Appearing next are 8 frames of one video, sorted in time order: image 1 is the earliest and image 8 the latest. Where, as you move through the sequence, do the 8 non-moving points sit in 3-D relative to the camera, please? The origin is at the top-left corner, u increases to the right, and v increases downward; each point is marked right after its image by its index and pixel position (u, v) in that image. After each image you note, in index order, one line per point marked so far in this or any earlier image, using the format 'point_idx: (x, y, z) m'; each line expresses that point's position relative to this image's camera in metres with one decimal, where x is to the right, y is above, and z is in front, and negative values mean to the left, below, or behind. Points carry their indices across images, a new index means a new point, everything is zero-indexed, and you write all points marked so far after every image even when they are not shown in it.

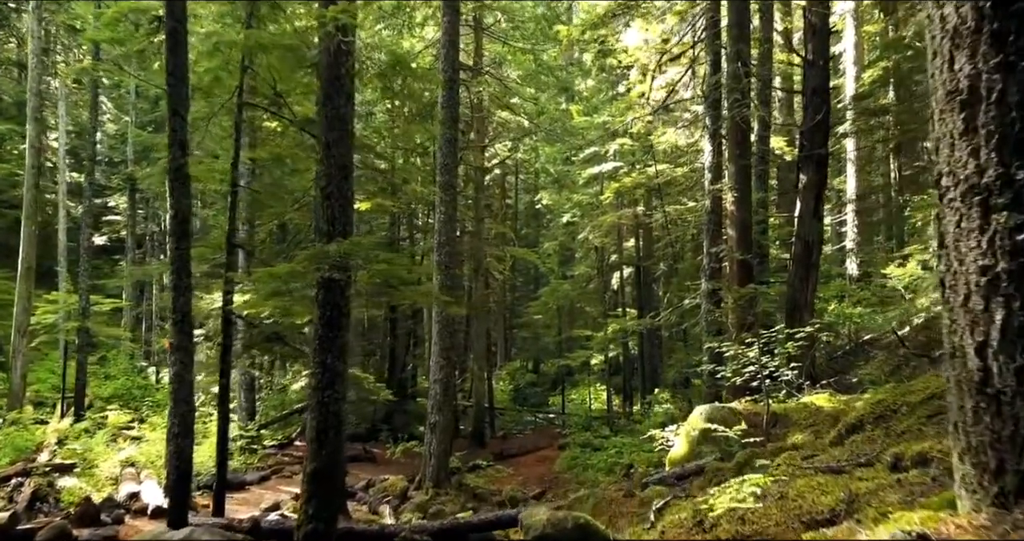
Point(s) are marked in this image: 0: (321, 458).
0: (-1.7, -1.7, +6.6) m
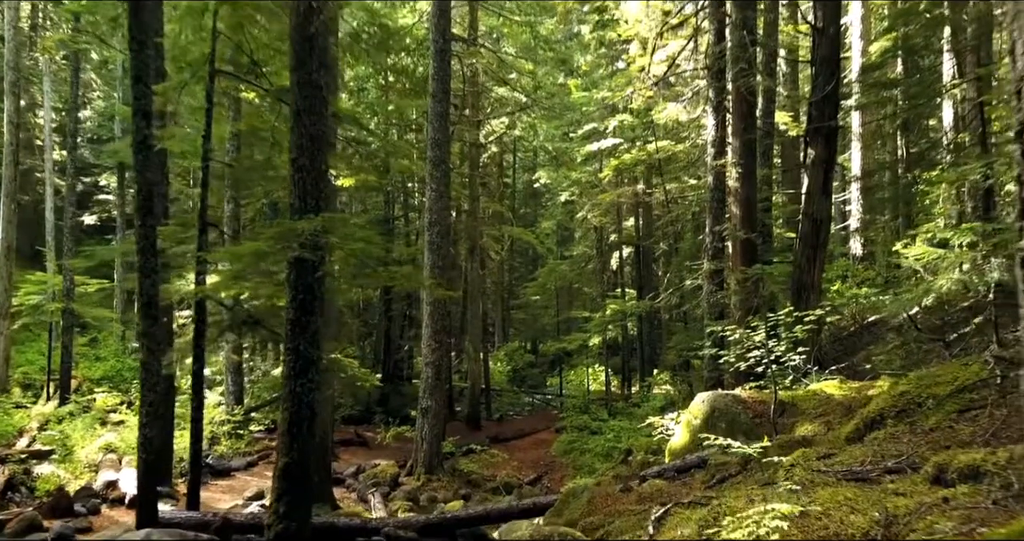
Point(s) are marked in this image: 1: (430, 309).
0: (-1.8, -1.5, +6.1) m
1: (-1.6, -0.8, +13.7) m
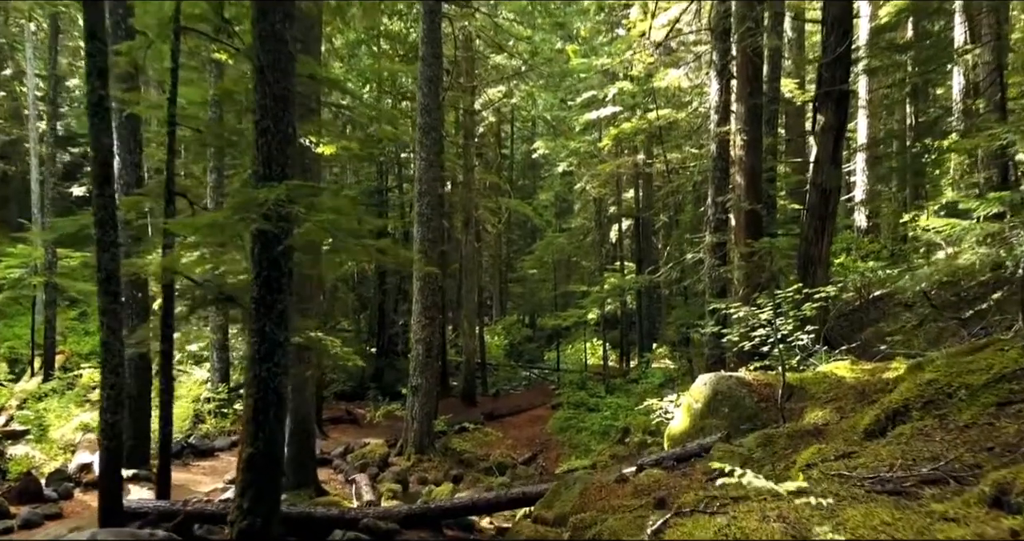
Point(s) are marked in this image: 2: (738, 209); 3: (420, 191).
0: (-1.9, -1.3, +5.6) m
1: (-1.7, -0.3, +13.2) m
2: (+3.4, +0.9, +11.1) m
3: (-1.7, +1.4, +13.3) m
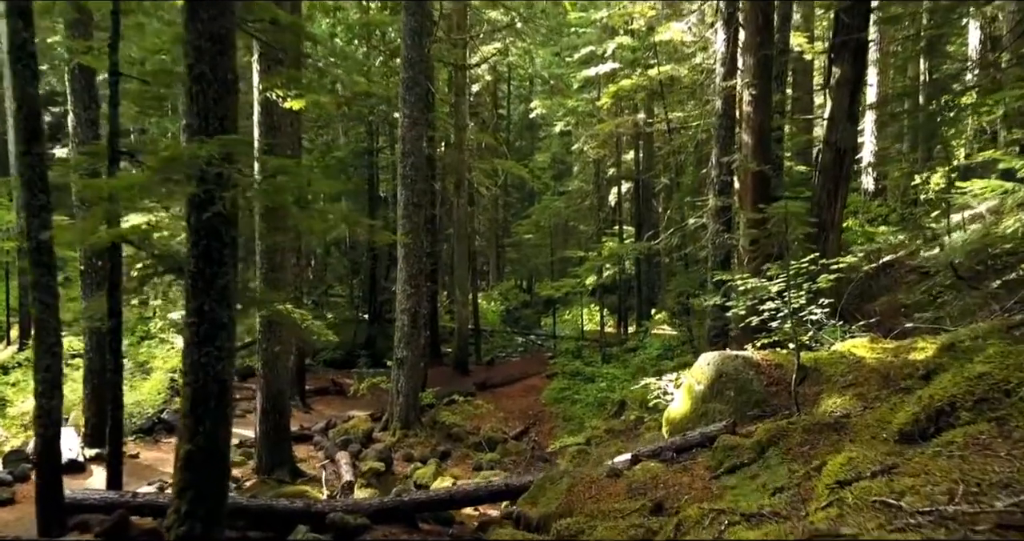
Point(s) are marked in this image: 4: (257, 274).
0: (-2.1, -1.1, +4.9) m
1: (-1.8, +0.3, +12.4) m
2: (+3.3, +1.4, +10.3) m
3: (-1.9, +2.0, +12.5) m
4: (-3.3, 0.0, +9.4) m
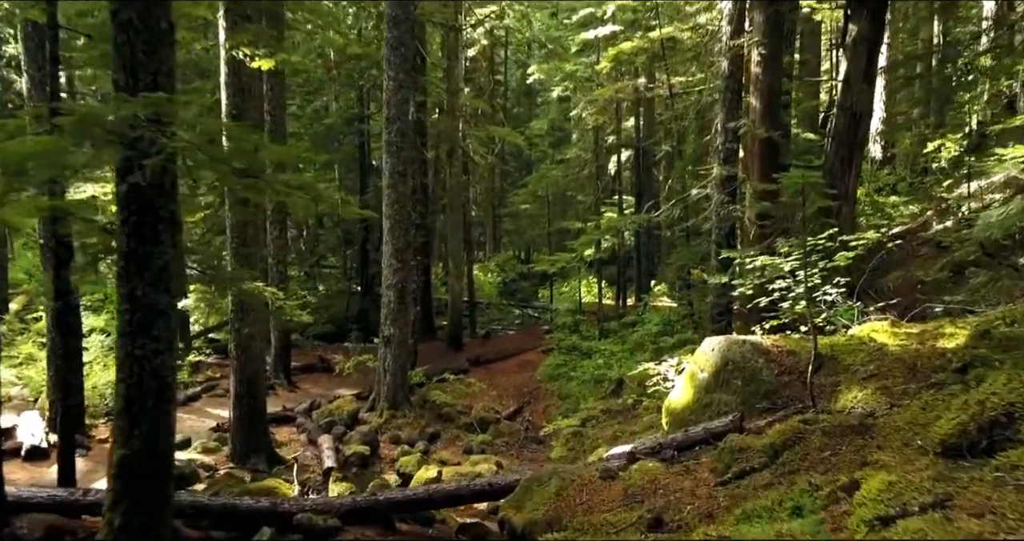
0: (-2.2, -1.0, +4.3) m
1: (-2.0, +0.7, +11.8) m
2: (+3.2, +1.8, +9.6) m
3: (-2.0, +2.5, +11.7) m
4: (-3.4, +0.3, +8.8) m
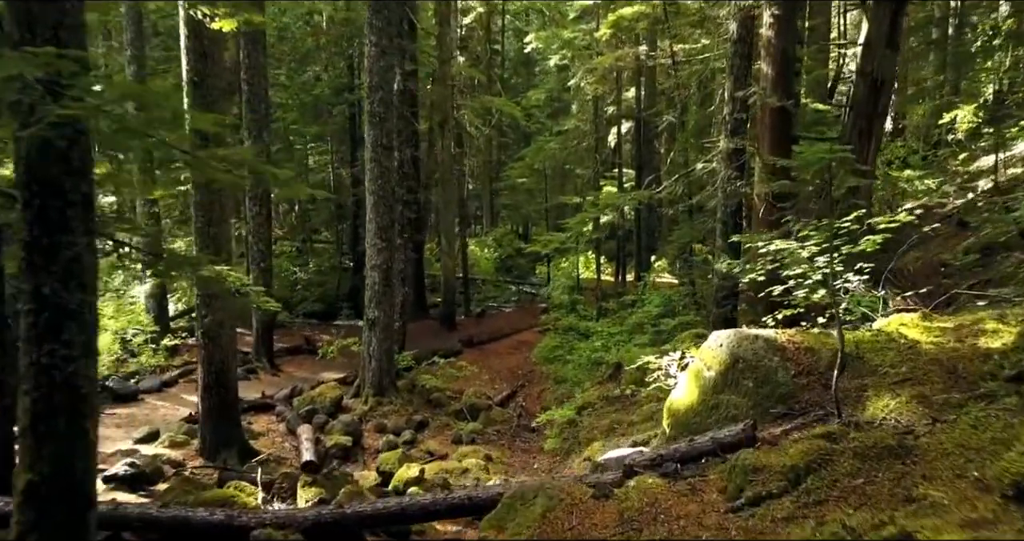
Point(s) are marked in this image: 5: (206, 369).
0: (-2.3, -1.0, +3.7) m
1: (-2.1, +1.1, +11.0) m
2: (+3.0, +2.0, +8.8) m
3: (-2.1, +2.8, +11.0) m
4: (-3.5, +0.5, +8.1) m
5: (-3.4, -1.1, +8.2) m
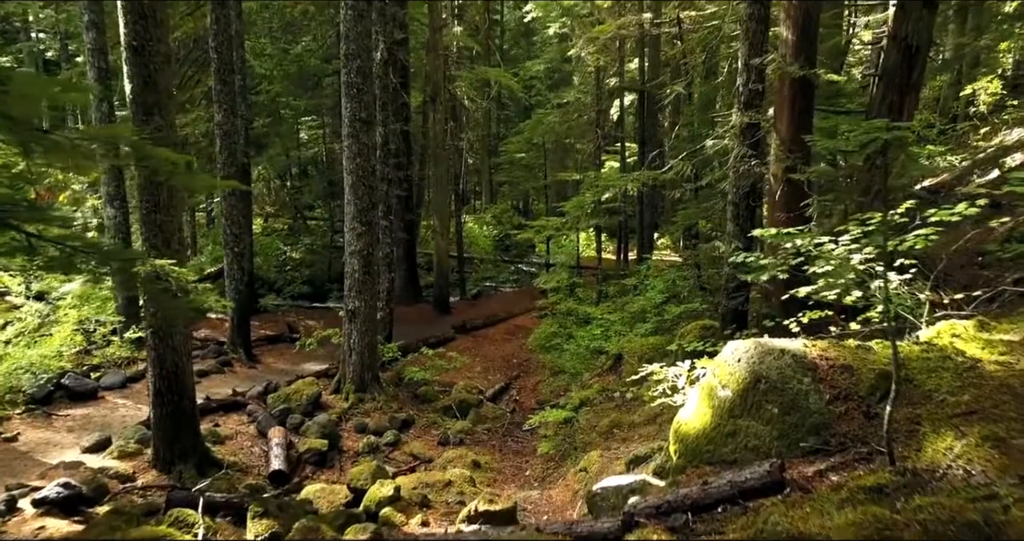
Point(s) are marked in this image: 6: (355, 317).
0: (-2.5, -1.0, +2.8) m
1: (-2.2, +1.2, +10.1) m
2: (+2.9, +2.1, +7.9) m
3: (-2.2, +3.0, +10.0) m
4: (-3.7, +0.5, +7.2) m
5: (-3.5, -1.0, +7.4) m
6: (-2.2, -0.7, +10.5) m
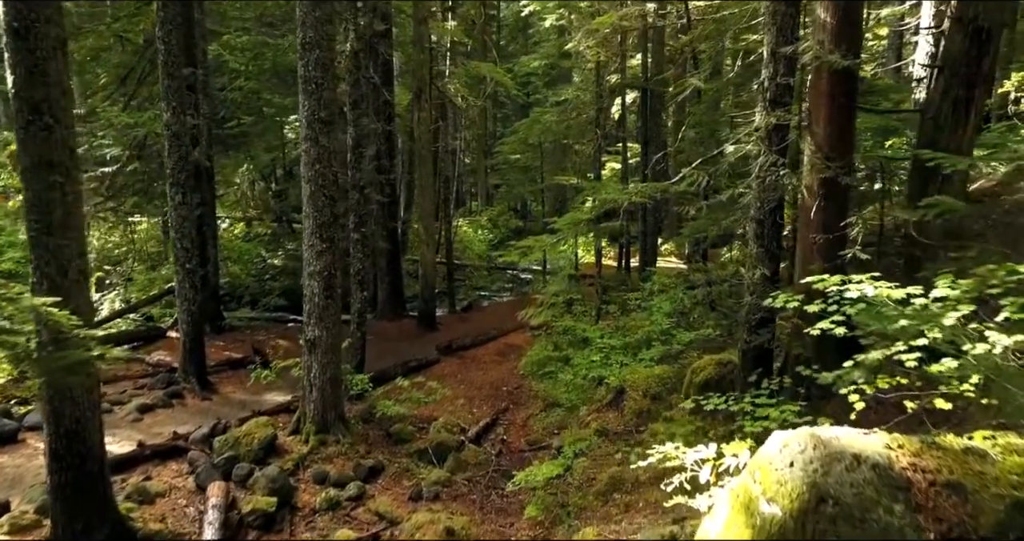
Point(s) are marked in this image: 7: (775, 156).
0: (-2.7, -1.3, +1.5) m
1: (-2.4, +1.0, +8.7) m
2: (+2.7, +1.8, +6.5) m
3: (-2.4, +2.7, +8.6) m
4: (-3.8, +0.3, +5.8) m
5: (-3.7, -1.3, +6.0) m
6: (-2.4, -0.9, +9.1) m
7: (+2.6, +1.1, +7.3) m
